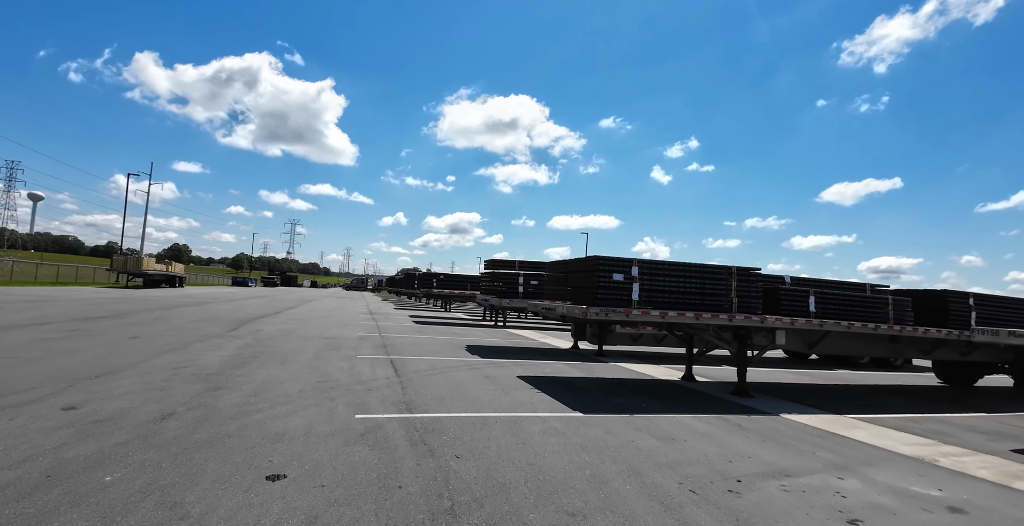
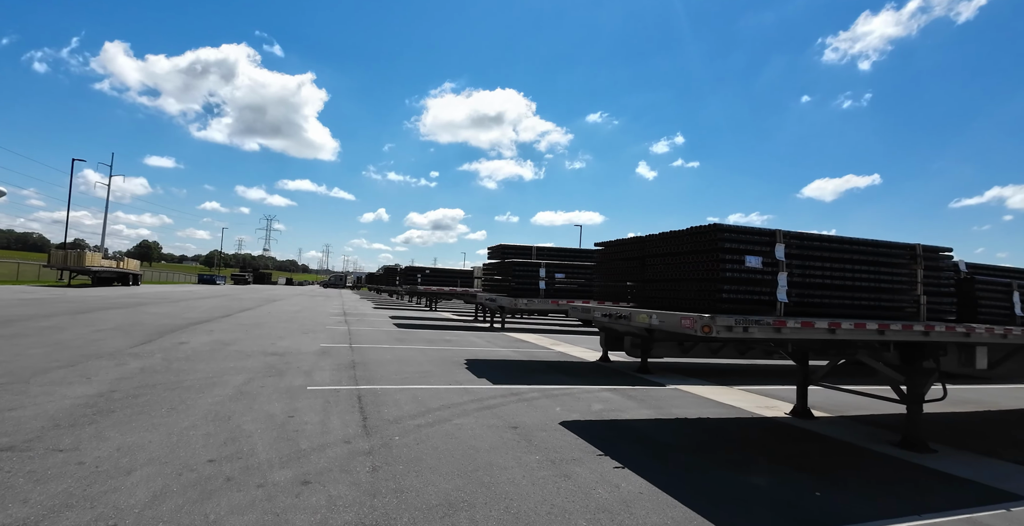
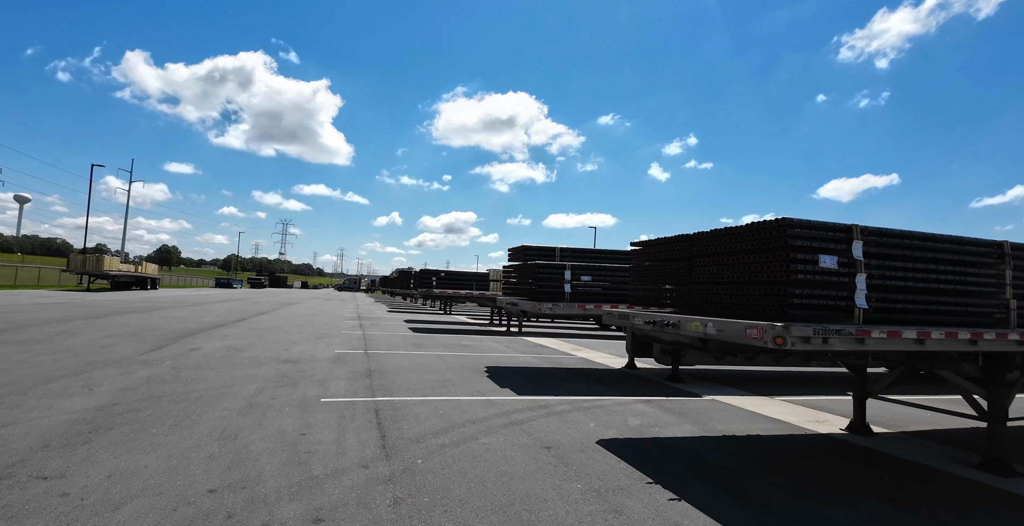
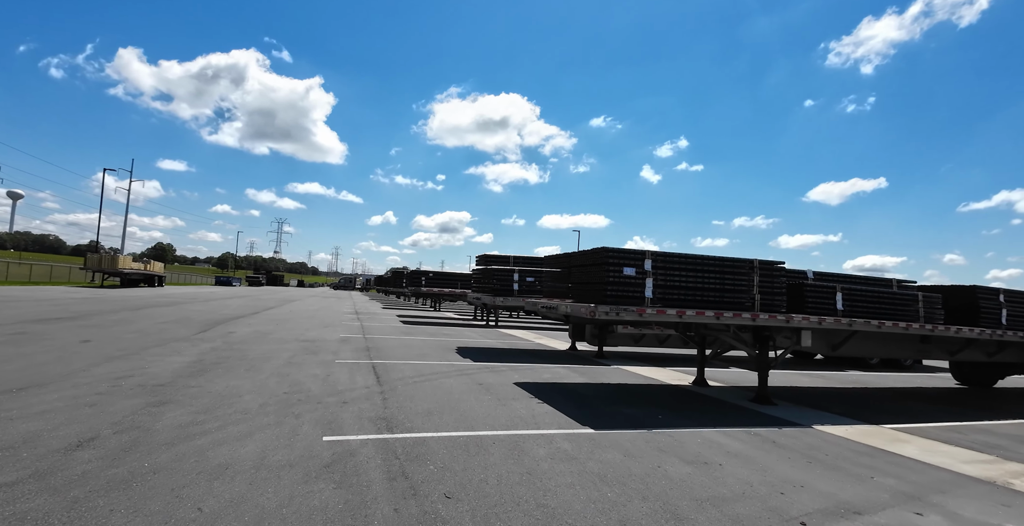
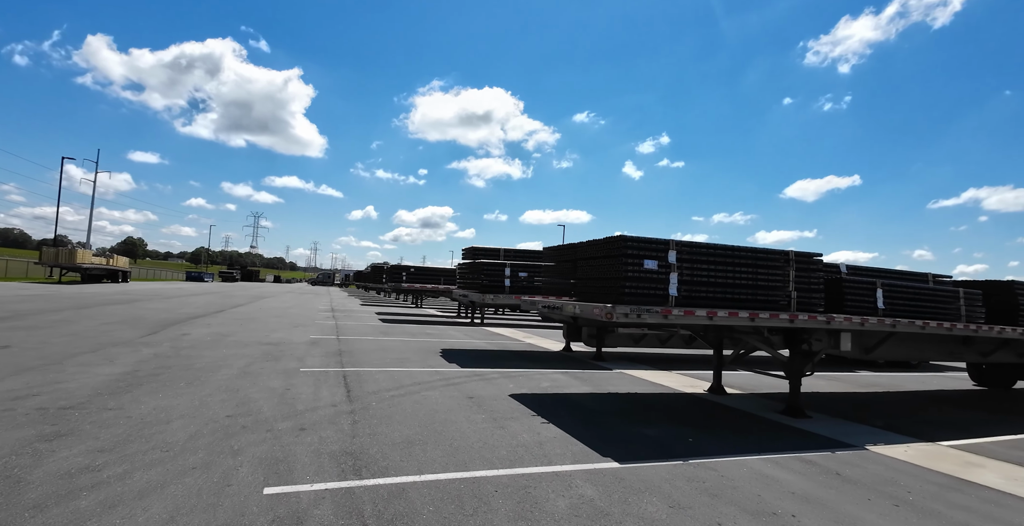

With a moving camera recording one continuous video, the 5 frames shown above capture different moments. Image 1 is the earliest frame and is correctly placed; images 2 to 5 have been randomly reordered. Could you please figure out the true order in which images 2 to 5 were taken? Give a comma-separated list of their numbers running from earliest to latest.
4, 5, 2, 3
